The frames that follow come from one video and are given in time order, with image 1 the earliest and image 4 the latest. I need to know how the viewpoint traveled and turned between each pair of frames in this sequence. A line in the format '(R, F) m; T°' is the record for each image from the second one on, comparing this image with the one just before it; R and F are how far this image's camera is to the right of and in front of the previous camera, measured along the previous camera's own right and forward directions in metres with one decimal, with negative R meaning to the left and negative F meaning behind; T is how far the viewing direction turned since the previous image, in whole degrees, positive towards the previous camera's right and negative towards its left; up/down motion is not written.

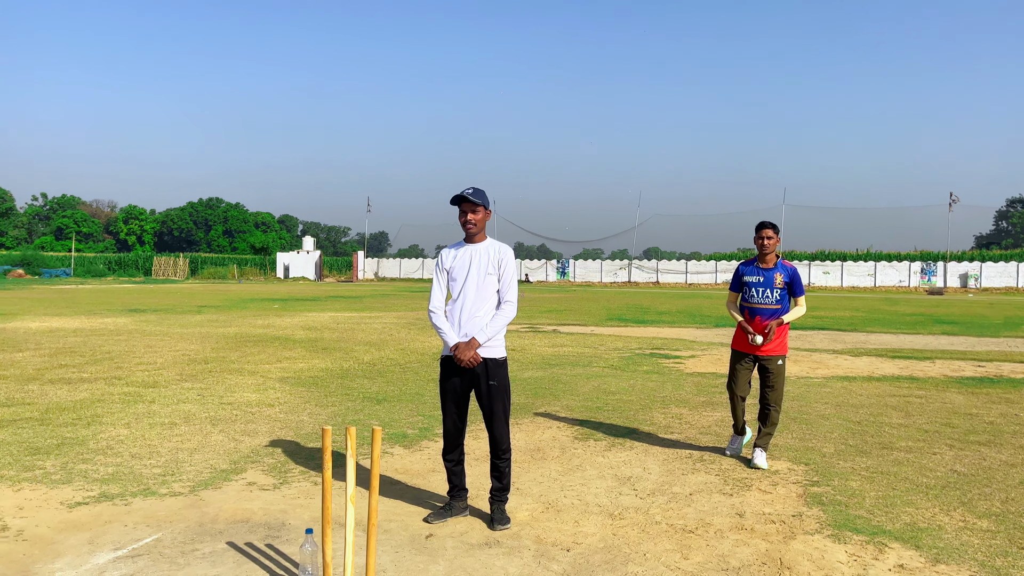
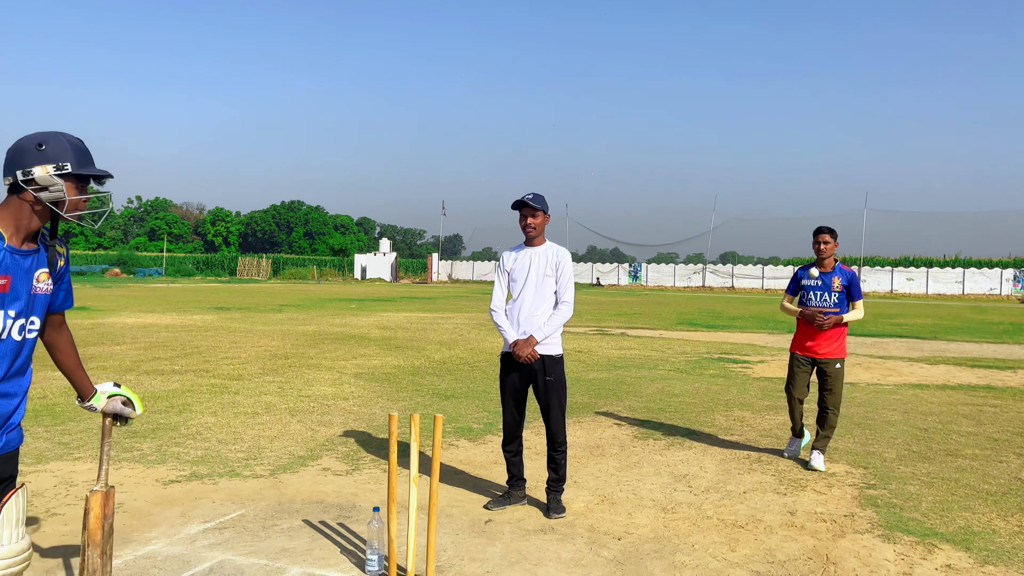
(+0.1, -0.3) m; -5°
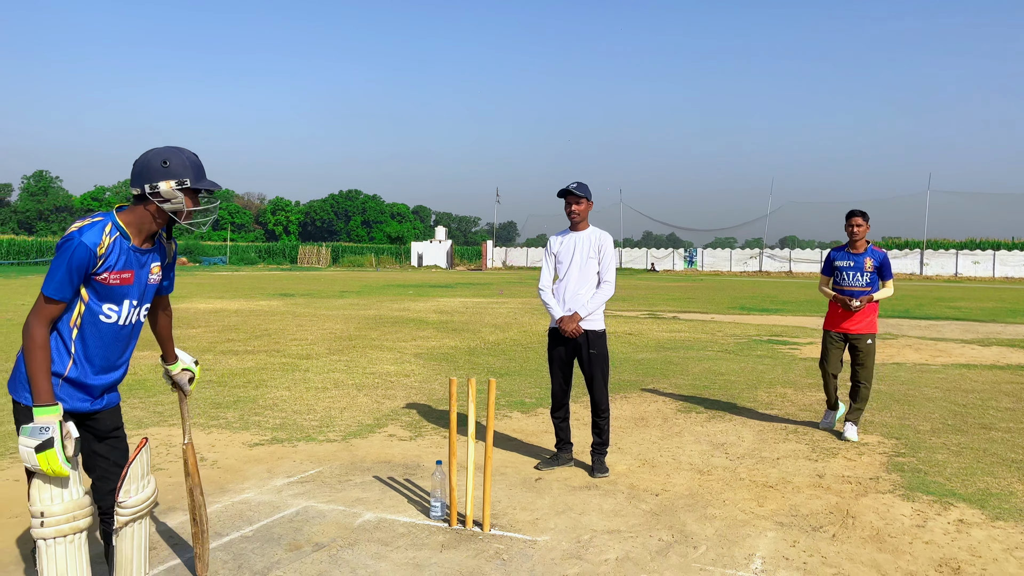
(+0.1, -0.5) m; -4°
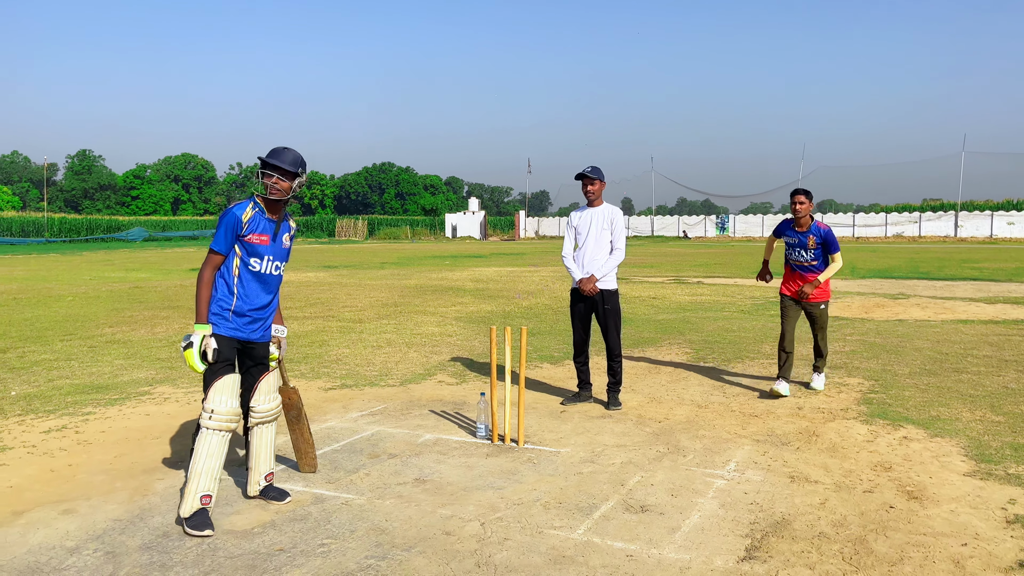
(0.0, -1.1) m; -2°
